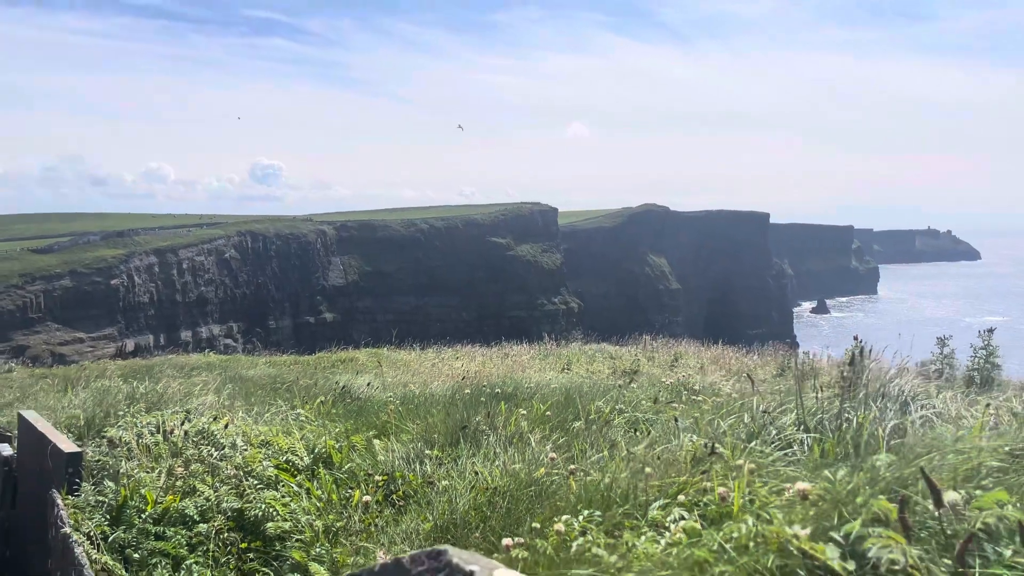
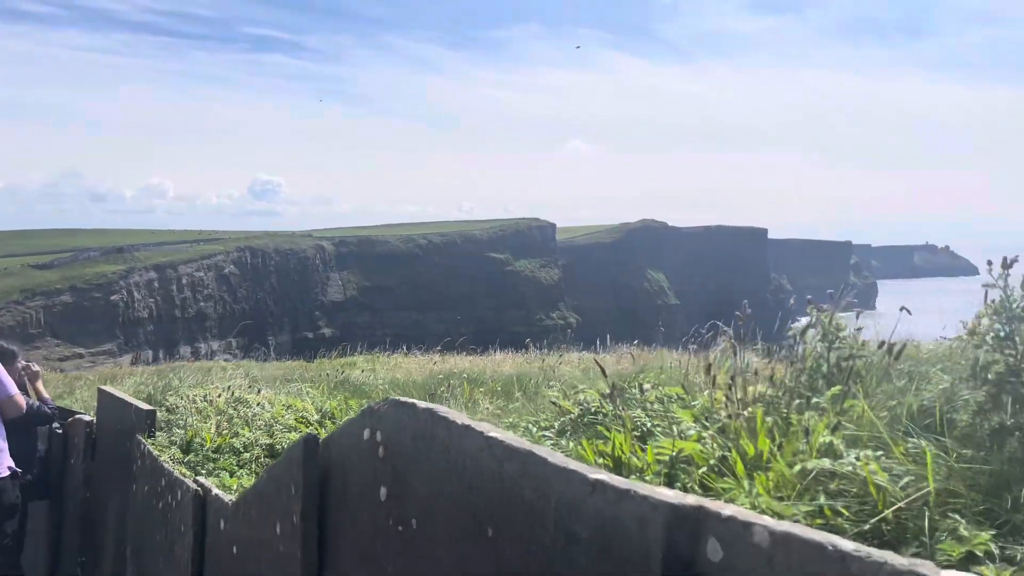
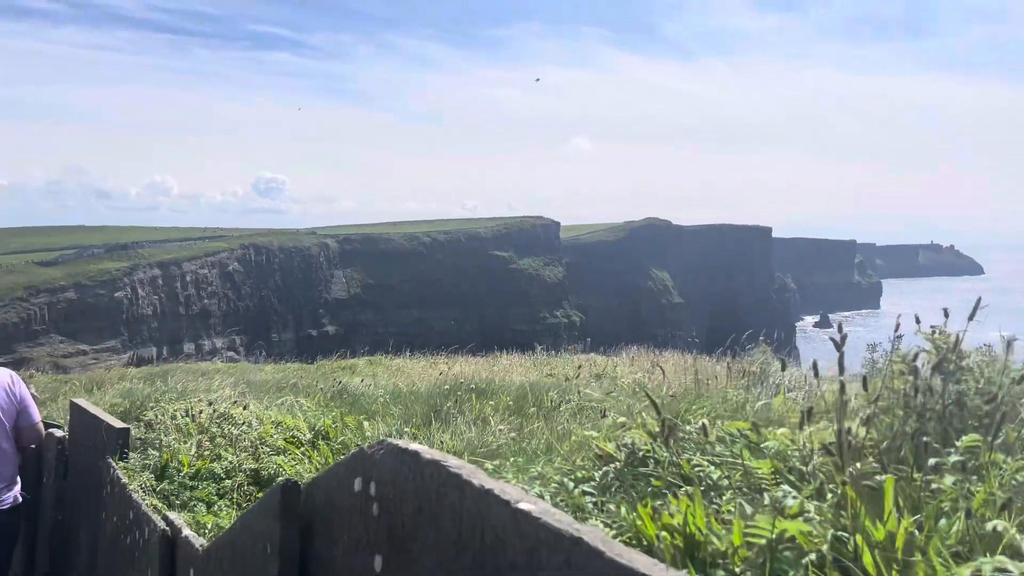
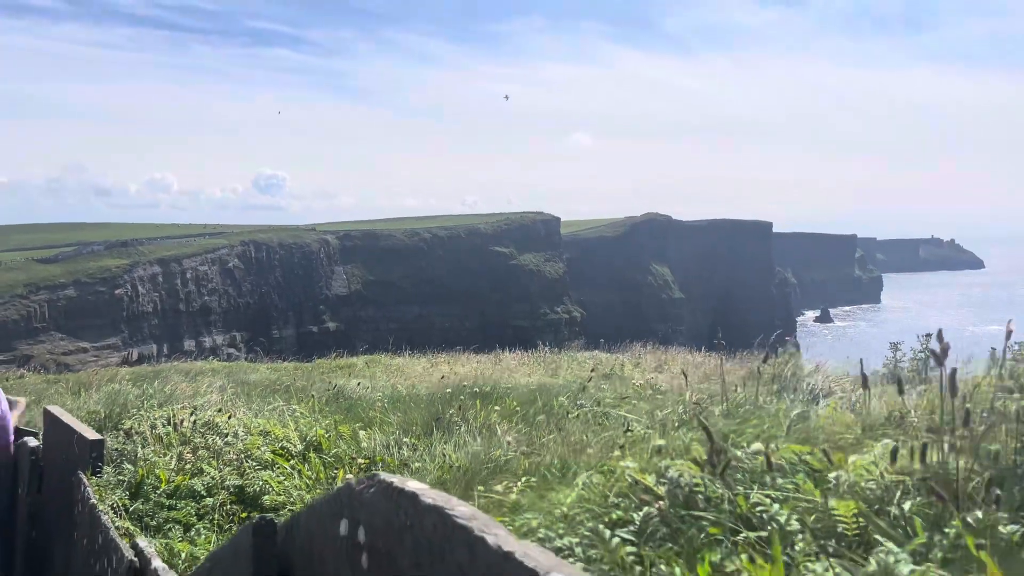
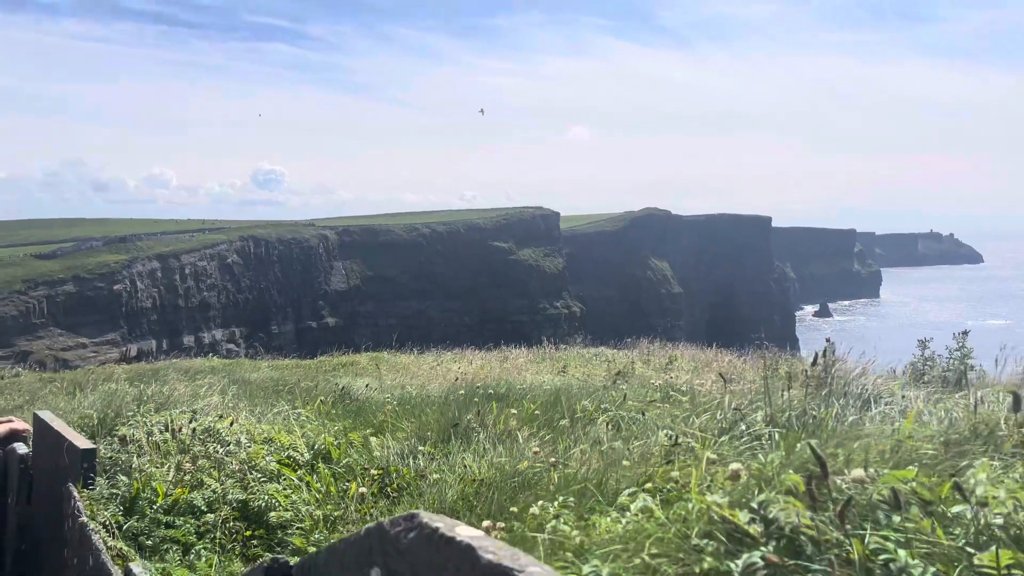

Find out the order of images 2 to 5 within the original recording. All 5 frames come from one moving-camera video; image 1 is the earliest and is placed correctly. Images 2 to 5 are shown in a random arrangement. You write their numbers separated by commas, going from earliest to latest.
5, 4, 3, 2
